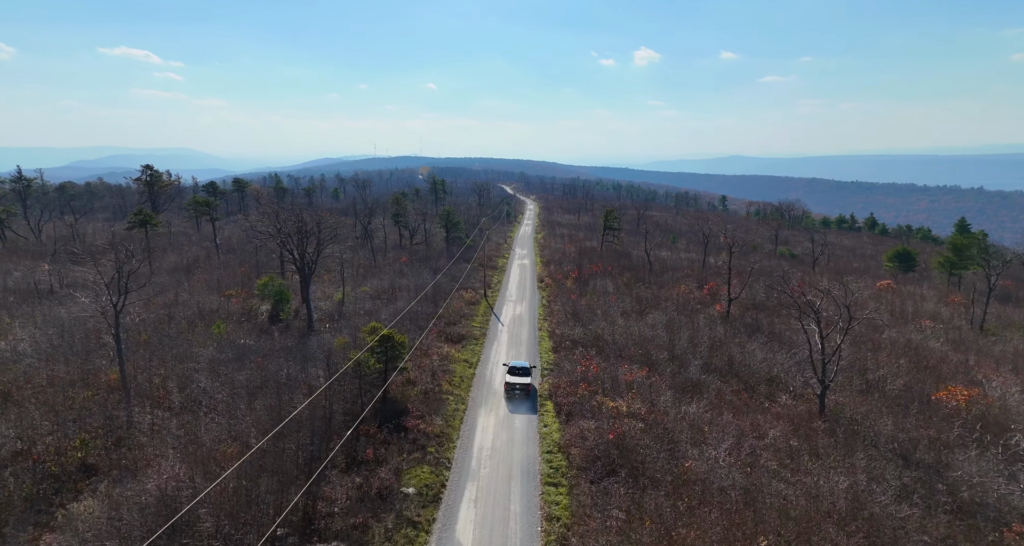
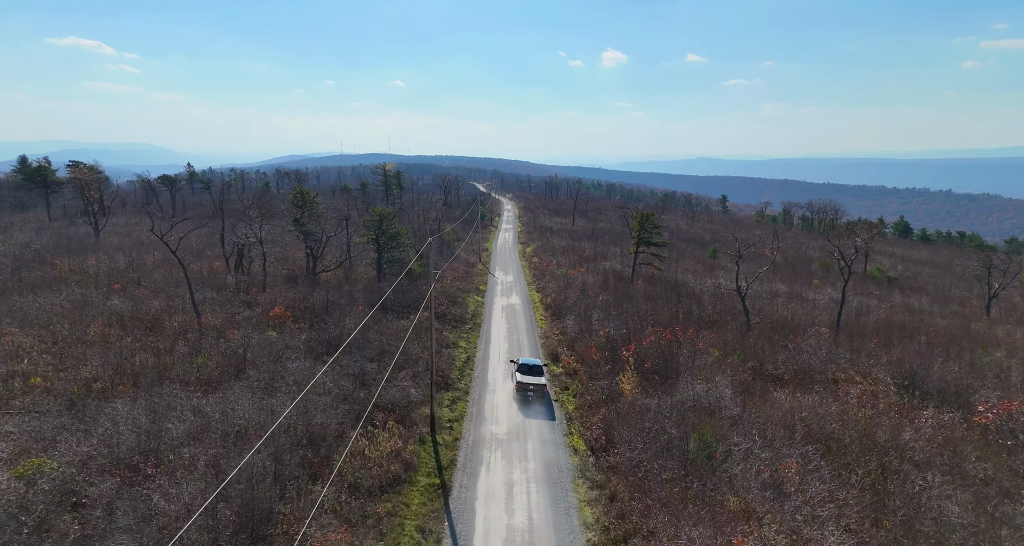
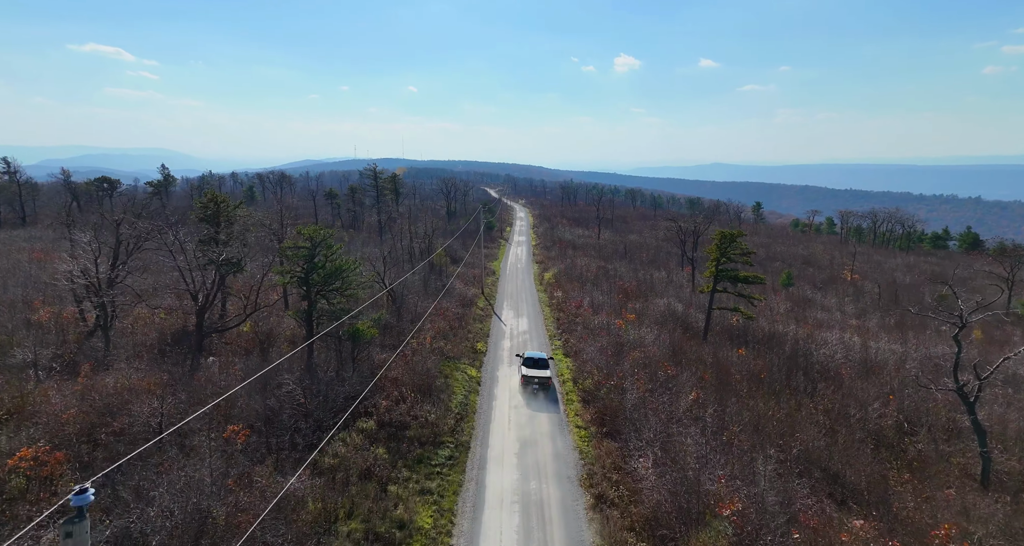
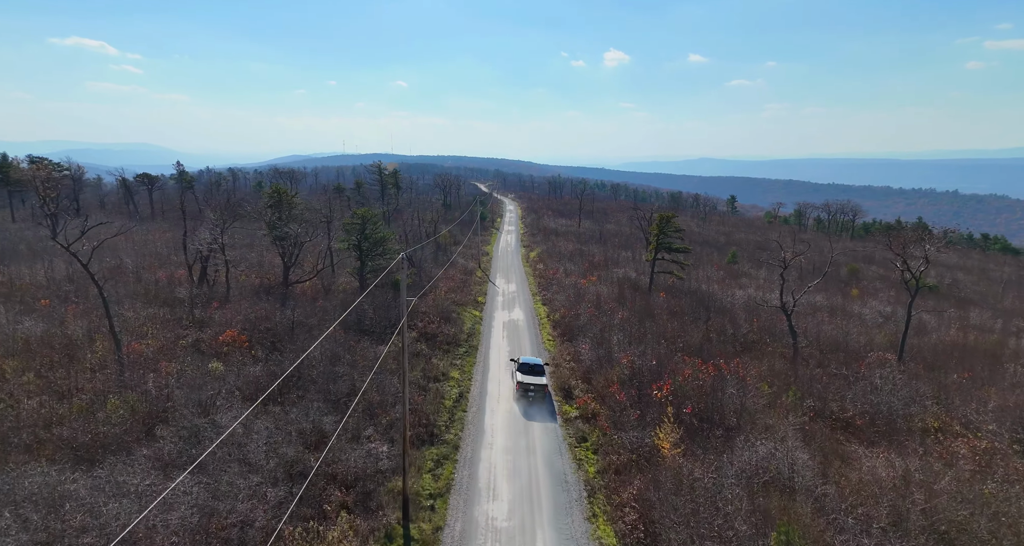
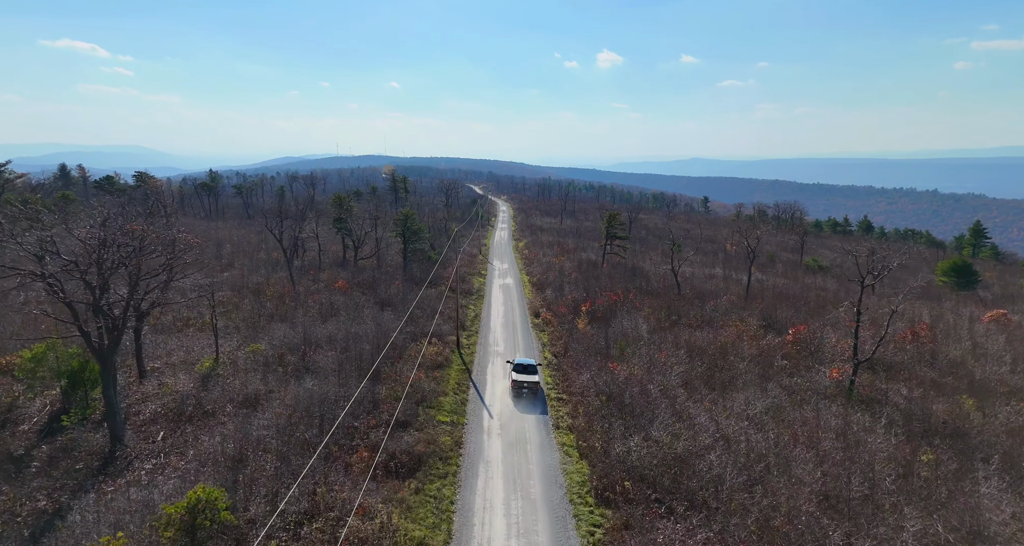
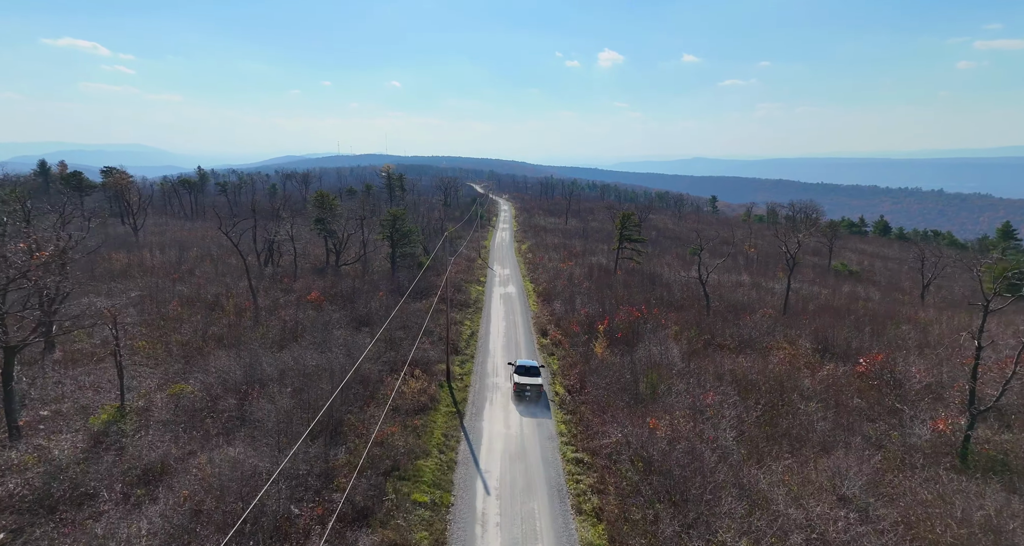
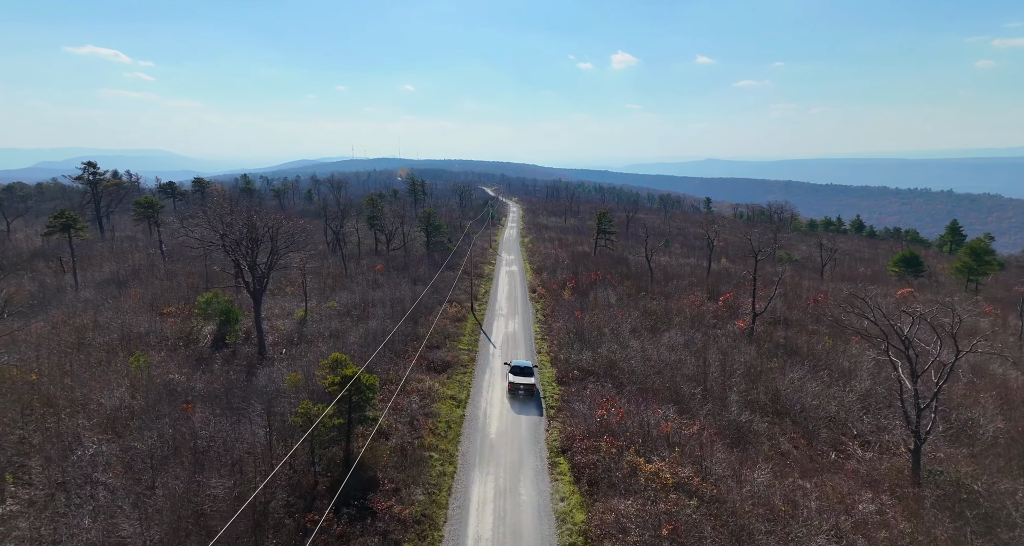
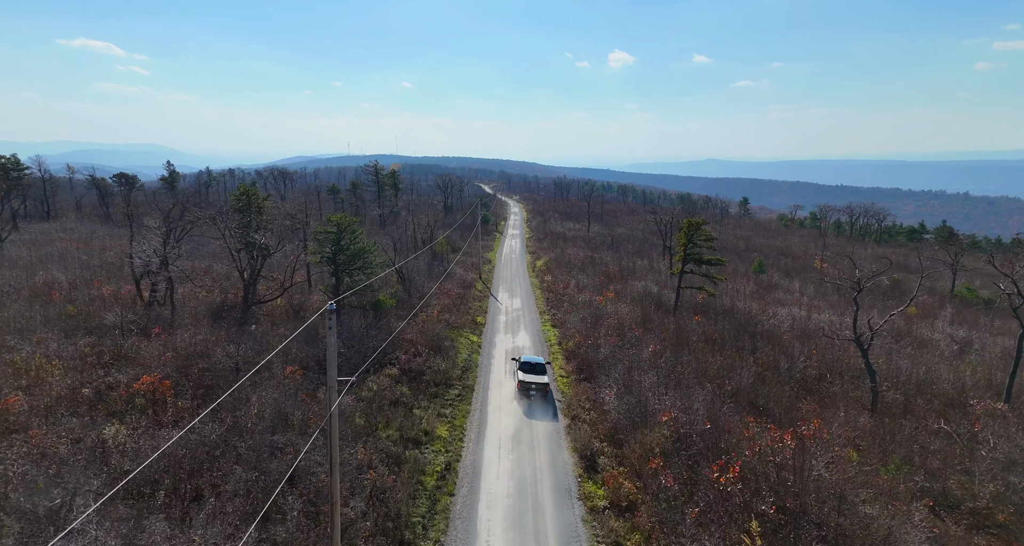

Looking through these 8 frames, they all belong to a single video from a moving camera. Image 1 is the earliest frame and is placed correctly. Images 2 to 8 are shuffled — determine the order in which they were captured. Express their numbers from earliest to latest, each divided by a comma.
7, 5, 6, 2, 4, 8, 3
